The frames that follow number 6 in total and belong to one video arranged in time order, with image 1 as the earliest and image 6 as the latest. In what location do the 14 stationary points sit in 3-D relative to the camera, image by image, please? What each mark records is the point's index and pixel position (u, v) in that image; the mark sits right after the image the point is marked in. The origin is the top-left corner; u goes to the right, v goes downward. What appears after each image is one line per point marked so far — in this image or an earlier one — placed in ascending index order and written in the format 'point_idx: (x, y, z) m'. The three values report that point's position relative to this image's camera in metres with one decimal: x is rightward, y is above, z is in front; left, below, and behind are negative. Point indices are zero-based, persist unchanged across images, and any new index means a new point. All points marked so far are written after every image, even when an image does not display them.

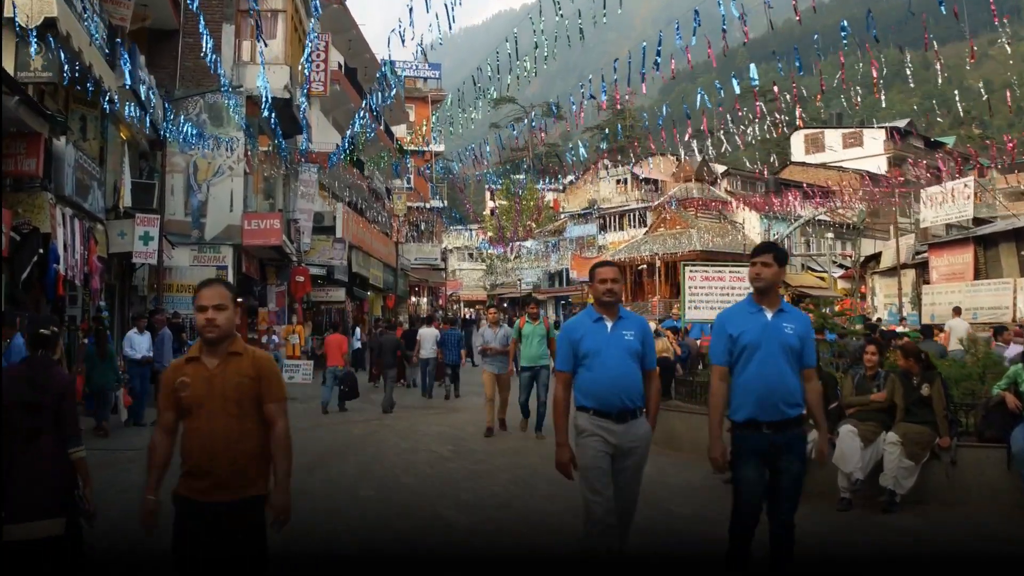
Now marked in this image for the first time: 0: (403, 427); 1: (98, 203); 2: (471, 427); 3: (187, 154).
0: (-1.5, -2.0, +12.2) m
1: (-7.3, +1.5, +15.3) m
2: (-0.6, -1.9, +12.0) m
3: (-7.5, +3.1, +19.8) m
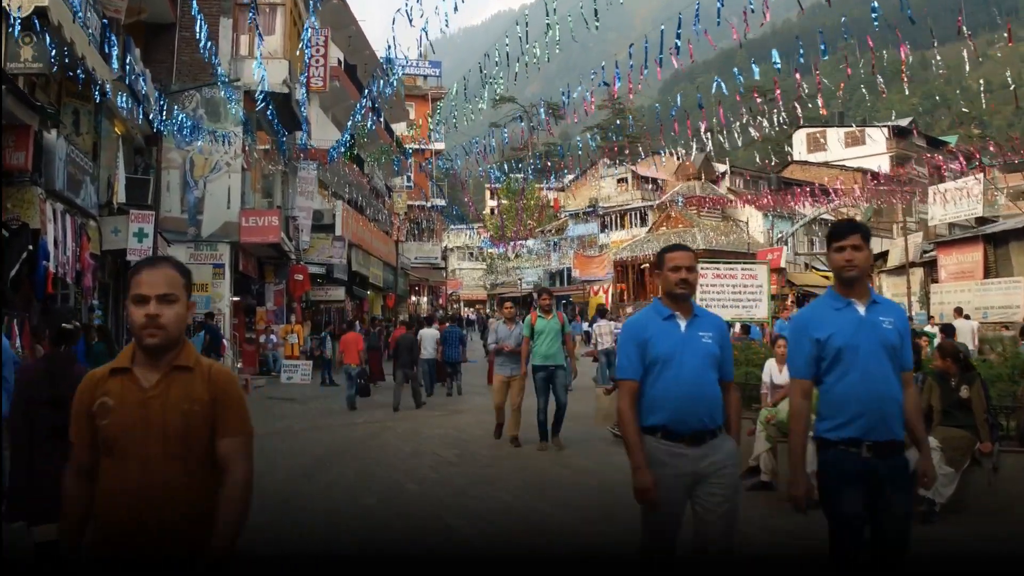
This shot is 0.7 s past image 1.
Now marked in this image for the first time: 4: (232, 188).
0: (-1.5, -1.9, +11.8) m
1: (-7.3, +1.5, +14.9) m
2: (-0.5, -1.9, +11.6) m
3: (-7.4, +3.1, +19.4) m
4: (-6.3, +2.3, +19.6) m
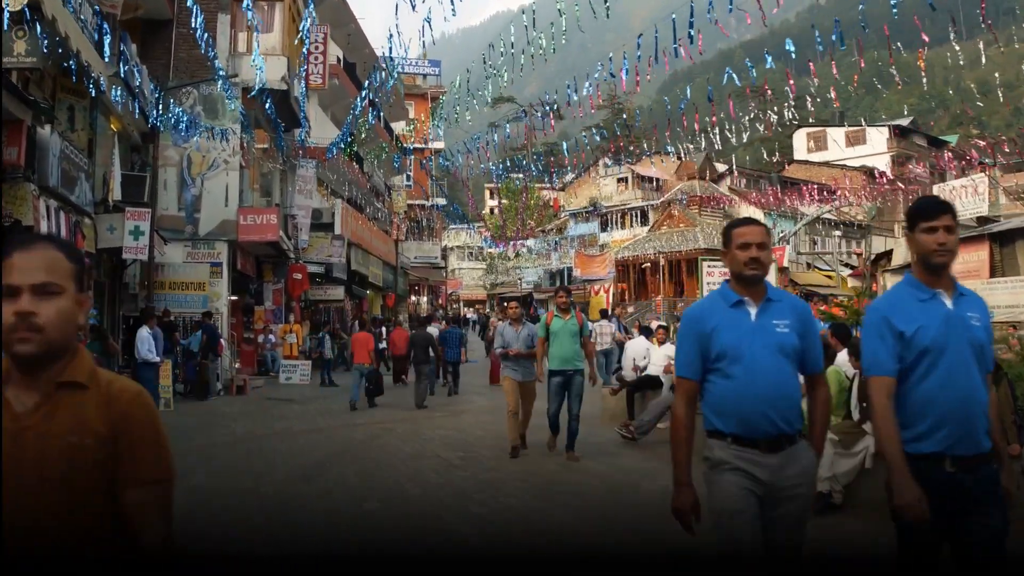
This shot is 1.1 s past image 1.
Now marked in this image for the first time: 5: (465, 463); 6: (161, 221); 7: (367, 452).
0: (-1.4, -1.9, +11.6) m
1: (-7.2, +1.6, +14.7) m
2: (-0.5, -1.9, +11.3) m
3: (-7.3, +3.1, +19.2) m
4: (-6.3, +2.3, +19.4) m
5: (-0.5, -1.9, +9.1) m
6: (-7.7, +1.5, +18.9) m
7: (-1.7, -1.9, +10.0) m
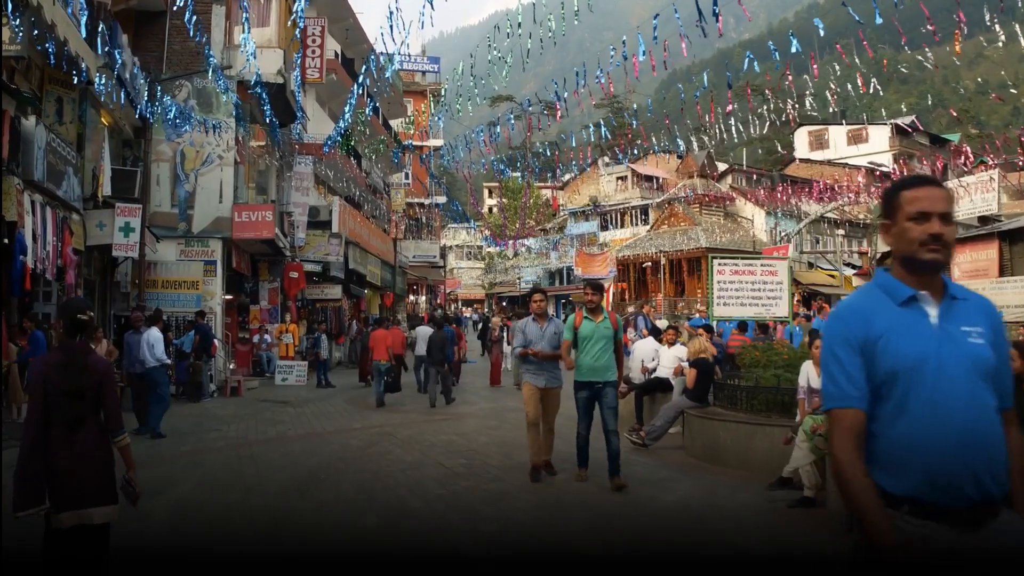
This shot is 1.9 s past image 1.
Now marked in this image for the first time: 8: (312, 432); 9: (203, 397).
0: (-1.4, -1.9, +11.1) m
1: (-7.2, +1.6, +14.2) m
2: (-0.4, -1.8, +10.9) m
3: (-7.3, +3.1, +18.7) m
4: (-6.3, +2.3, +18.9) m
5: (-0.4, -1.8, +8.7) m
6: (-7.6, +1.5, +18.4) m
7: (-1.6, -1.9, +9.5) m
8: (-2.7, -2.0, +11.8) m
9: (-5.8, -2.1, +16.3) m
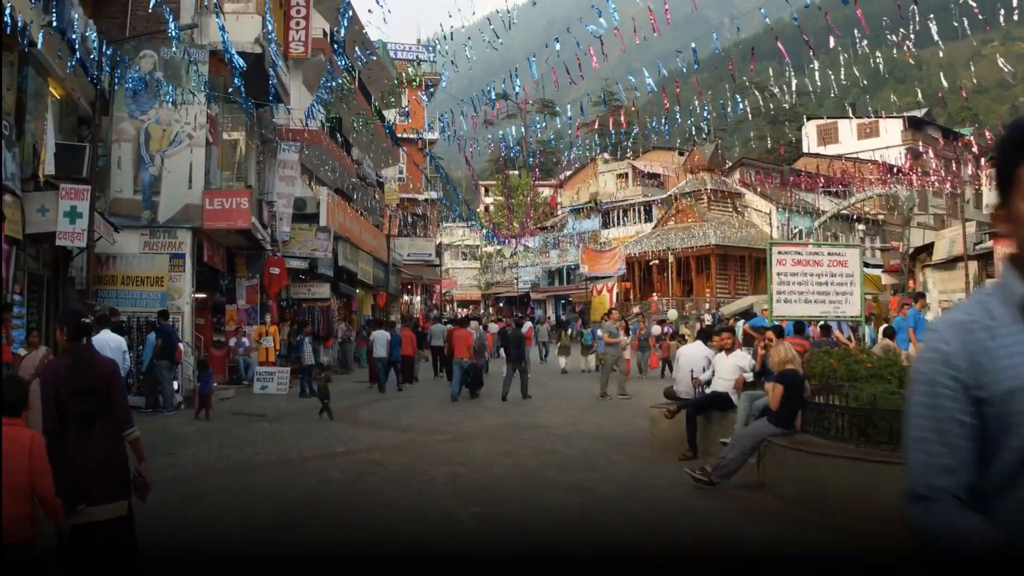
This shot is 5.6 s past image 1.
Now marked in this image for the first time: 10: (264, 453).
0: (-1.2, -1.8, +9.0) m
1: (-7.0, +1.7, +12.0) m
2: (-0.2, -1.8, +8.8) m
3: (-7.2, +3.2, +16.5) m
4: (-6.1, +2.4, +16.7) m
5: (-0.2, -1.8, +6.5) m
6: (-7.5, +1.6, +16.3) m
7: (-1.4, -1.8, +7.4) m
8: (-2.5, -1.9, +9.7) m
9: (-5.7, -2.0, +14.2) m
10: (-2.9, -1.9, +10.0) m
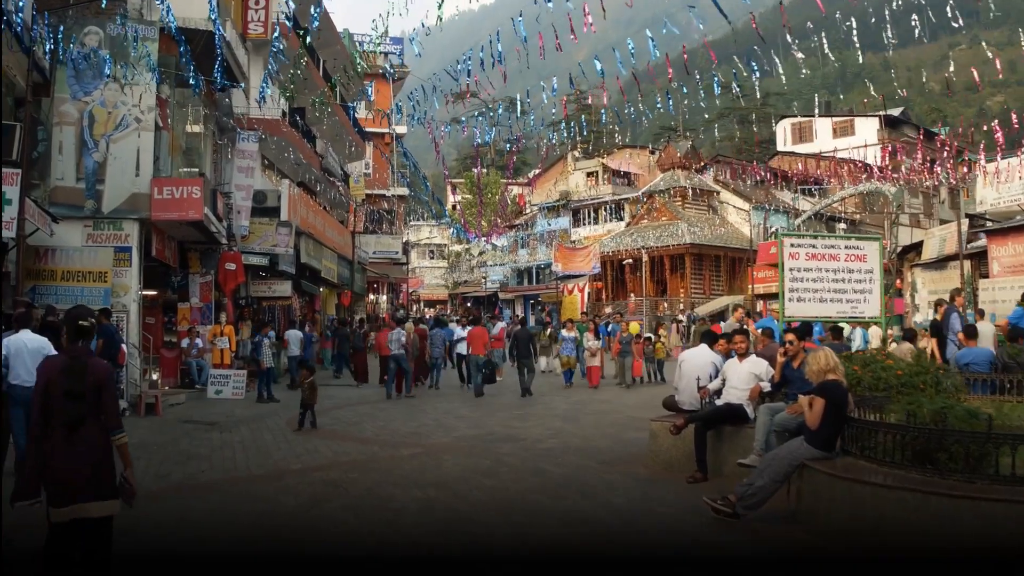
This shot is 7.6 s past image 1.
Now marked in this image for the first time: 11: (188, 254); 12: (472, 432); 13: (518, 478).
0: (-1.3, -1.8, +7.8) m
1: (-7.2, +1.7, +10.6) m
2: (-0.4, -1.7, +7.7) m
3: (-7.6, +3.3, +15.1) m
4: (-6.6, +2.4, +15.4) m
5: (-0.3, -1.7, +5.4) m
6: (-7.9, +1.6, +14.9) m
7: (-1.5, -1.8, +6.2) m
8: (-2.7, -1.9, +8.5) m
9: (-6.0, -1.9, +12.8) m
10: (-3.1, -1.9, +8.8) m
11: (-7.2, +0.8, +19.3) m
12: (-0.5, -1.9, +11.5) m
13: (+0.1, -1.8, +8.1) m
